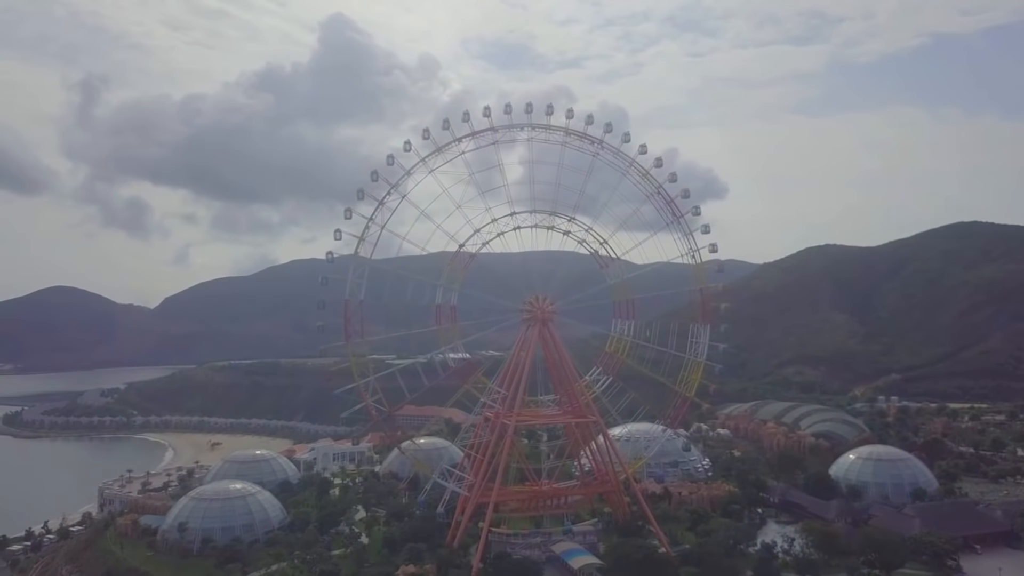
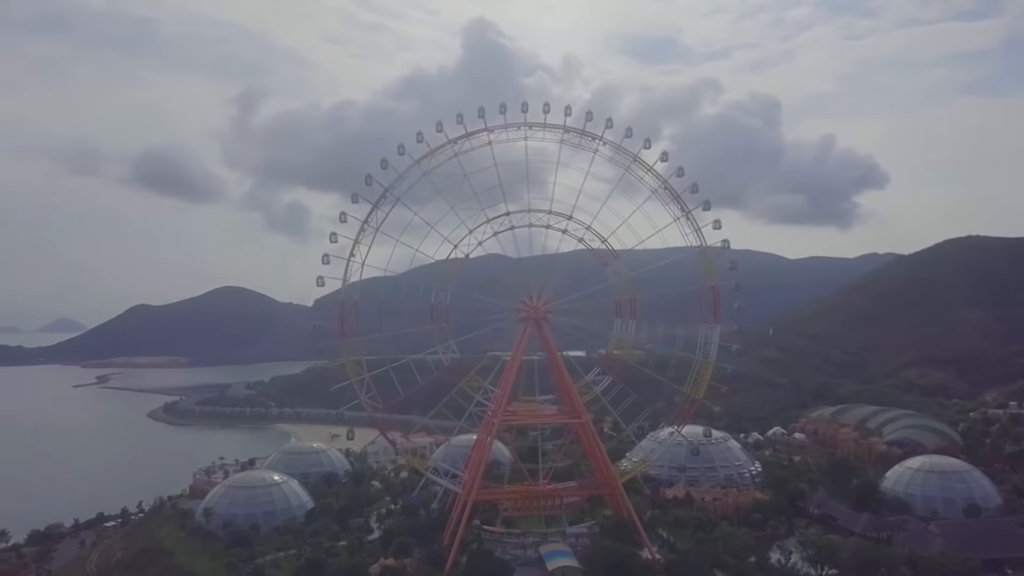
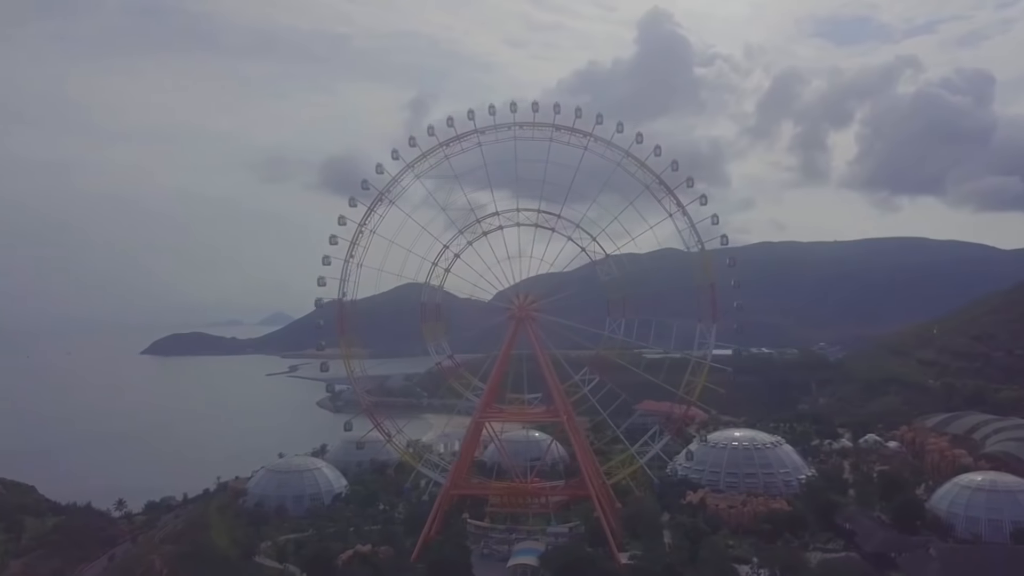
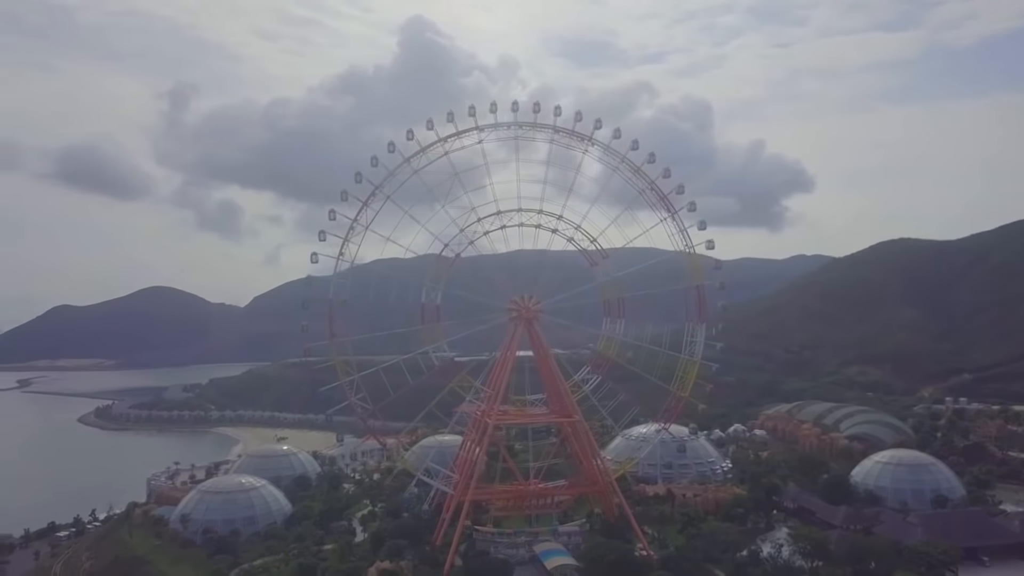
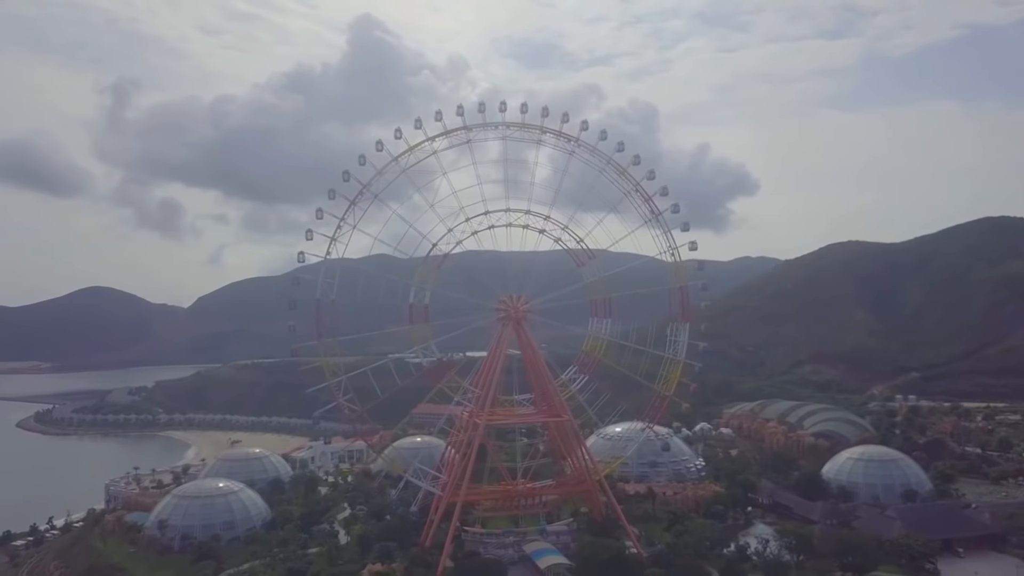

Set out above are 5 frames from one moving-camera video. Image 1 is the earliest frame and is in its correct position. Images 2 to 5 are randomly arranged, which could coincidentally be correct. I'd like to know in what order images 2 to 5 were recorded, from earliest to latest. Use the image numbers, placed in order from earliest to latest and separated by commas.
5, 4, 2, 3
